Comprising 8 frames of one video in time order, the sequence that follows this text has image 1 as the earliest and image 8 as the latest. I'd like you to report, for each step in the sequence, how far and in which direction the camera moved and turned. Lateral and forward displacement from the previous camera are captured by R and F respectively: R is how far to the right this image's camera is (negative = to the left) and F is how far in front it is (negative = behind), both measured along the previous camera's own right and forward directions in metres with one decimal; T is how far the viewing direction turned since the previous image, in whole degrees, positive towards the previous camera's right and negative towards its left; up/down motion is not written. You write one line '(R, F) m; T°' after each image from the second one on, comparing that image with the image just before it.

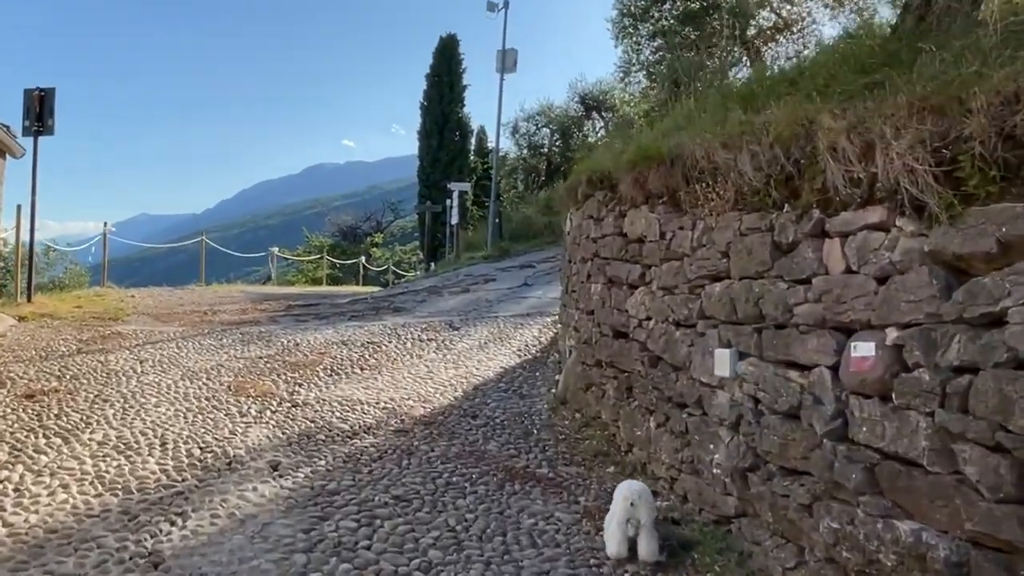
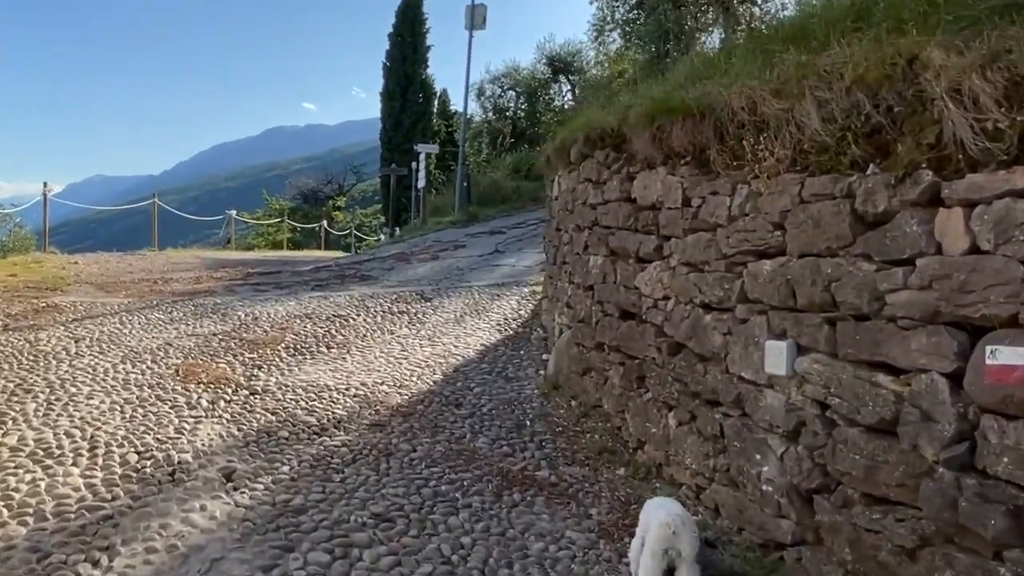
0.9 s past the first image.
(-0.2, +0.6) m; +3°
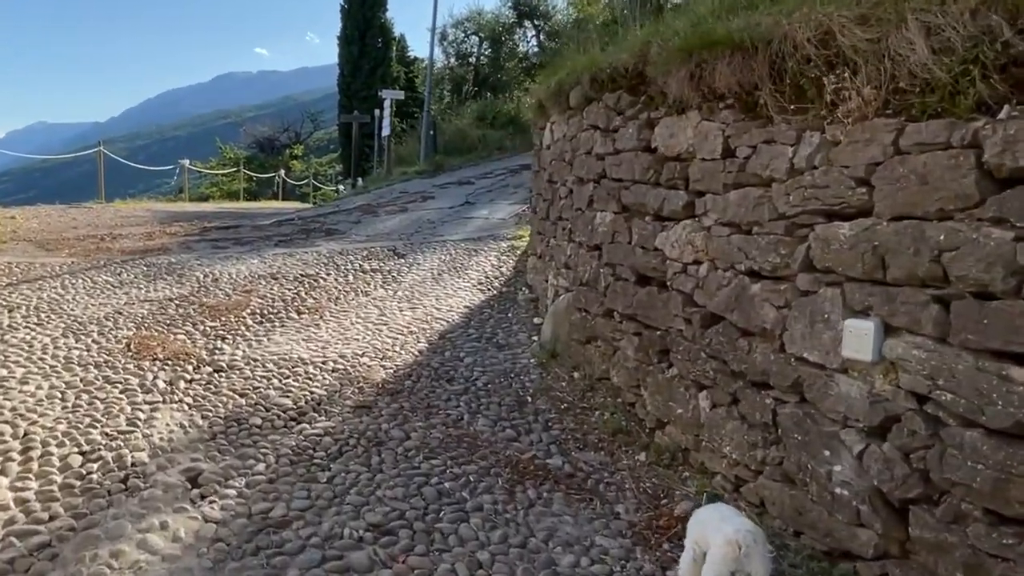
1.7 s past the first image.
(-0.2, +0.5) m; +3°
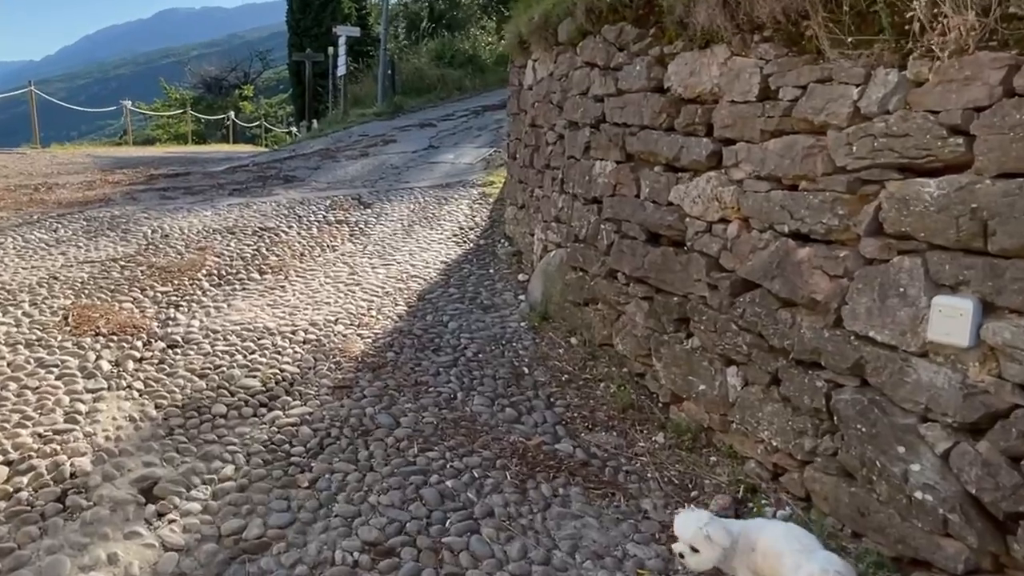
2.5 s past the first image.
(-0.2, +0.4) m; +3°
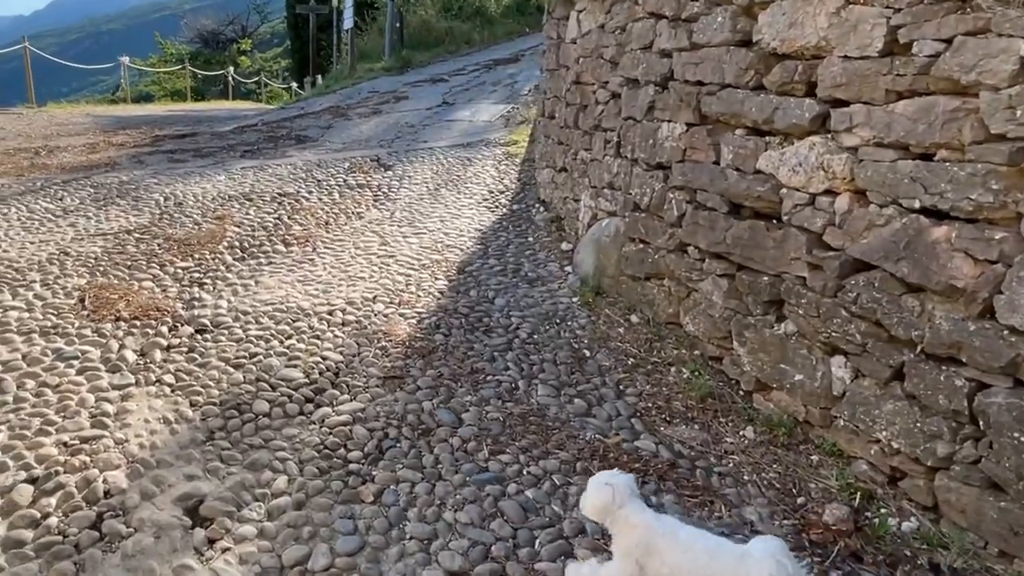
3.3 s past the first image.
(-0.3, +0.3) m; 0°
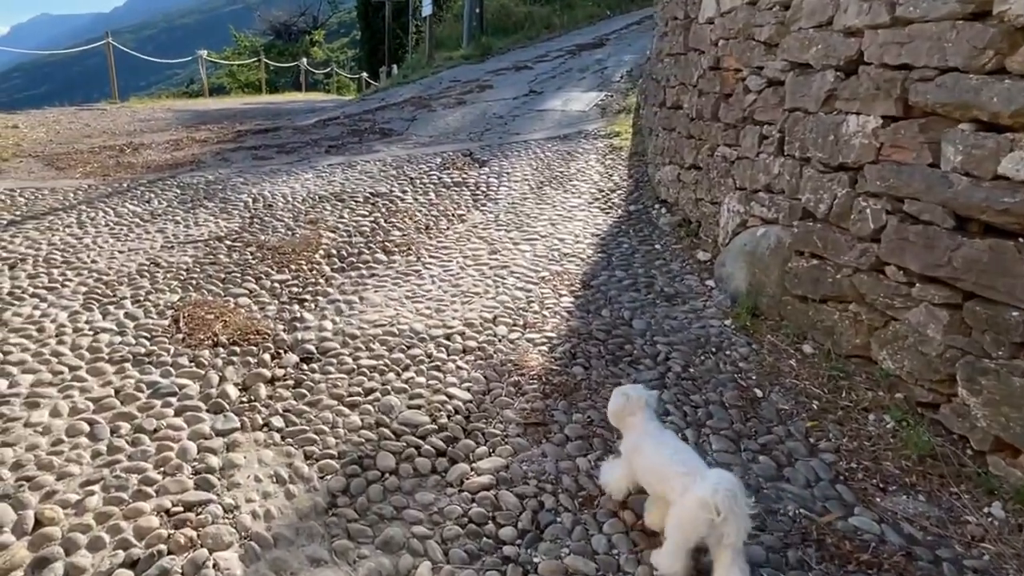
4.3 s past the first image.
(-0.3, +0.5) m; -5°
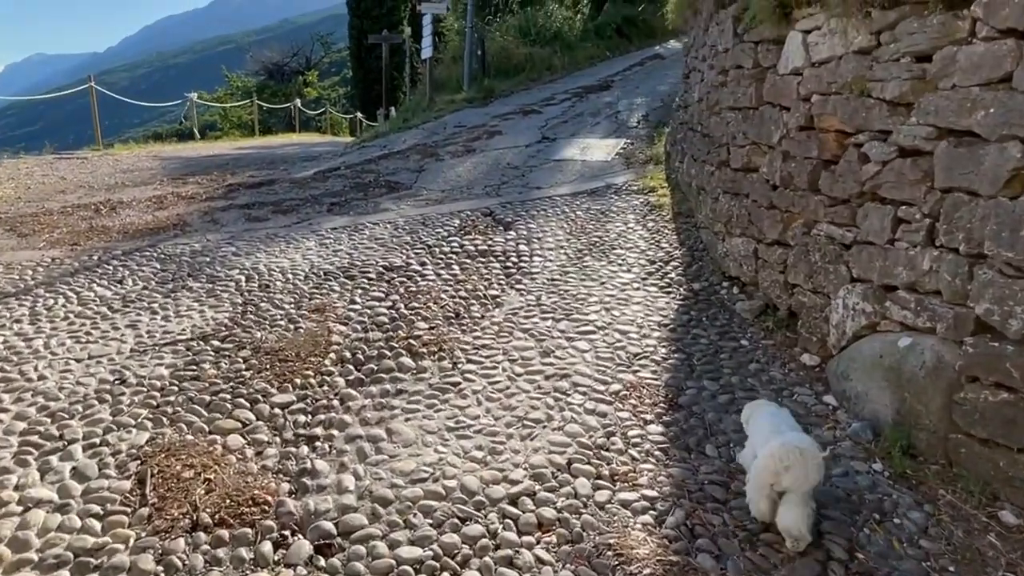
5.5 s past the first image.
(-0.3, +0.8) m; +1°
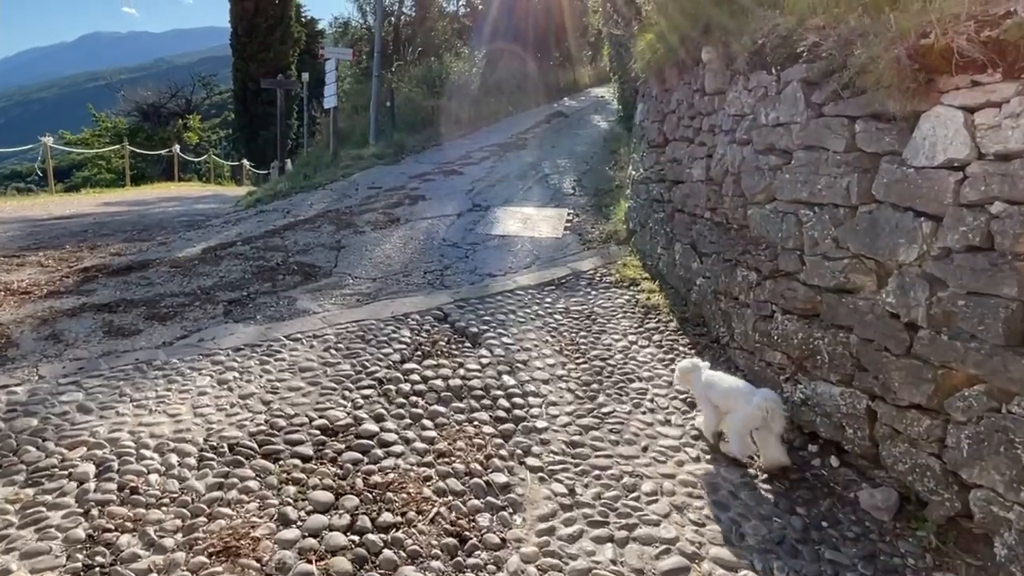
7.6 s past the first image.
(-0.5, +1.5) m; +9°
